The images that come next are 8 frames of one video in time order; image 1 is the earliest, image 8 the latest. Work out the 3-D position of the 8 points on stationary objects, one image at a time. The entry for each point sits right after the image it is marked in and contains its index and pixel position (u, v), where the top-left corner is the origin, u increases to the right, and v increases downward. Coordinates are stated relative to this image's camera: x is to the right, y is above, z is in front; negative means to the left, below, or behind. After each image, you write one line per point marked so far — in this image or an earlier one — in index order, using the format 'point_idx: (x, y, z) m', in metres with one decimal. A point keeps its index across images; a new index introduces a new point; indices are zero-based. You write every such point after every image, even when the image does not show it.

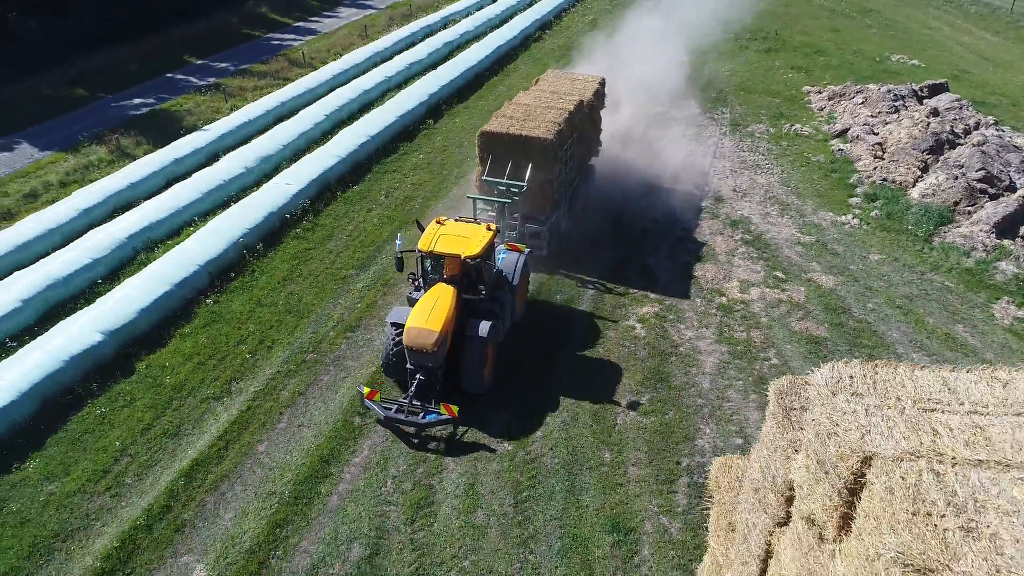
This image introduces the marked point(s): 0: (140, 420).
0: (-5.5, -1.9, +10.5) m
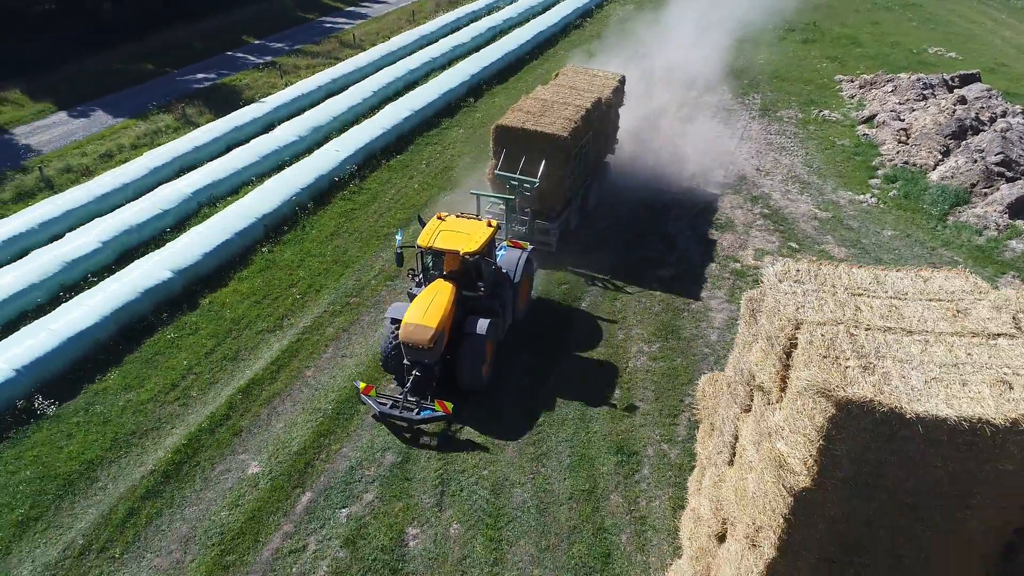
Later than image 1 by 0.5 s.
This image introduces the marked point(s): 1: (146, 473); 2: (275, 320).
0: (-5.1, -0.9, +11.9) m
1: (-4.9, -2.5, +9.6) m
2: (-4.2, -0.5, +12.5) m
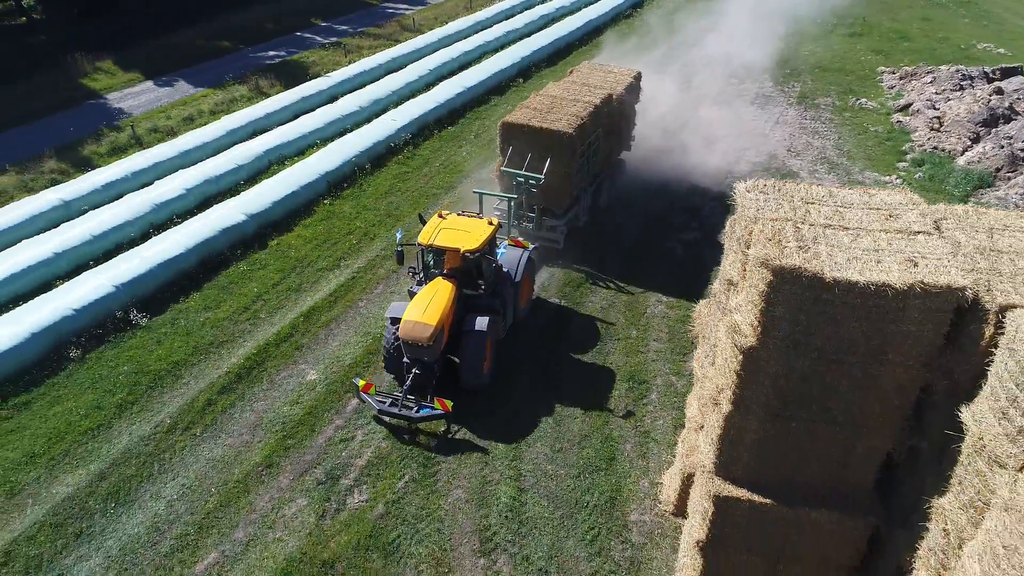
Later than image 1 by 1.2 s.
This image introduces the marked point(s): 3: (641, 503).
0: (-4.5, +0.2, +13.5) m
1: (-4.5, -1.3, +11.2) m
2: (-3.5, +0.6, +14.1) m
3: (+1.7, -2.8, +9.1) m
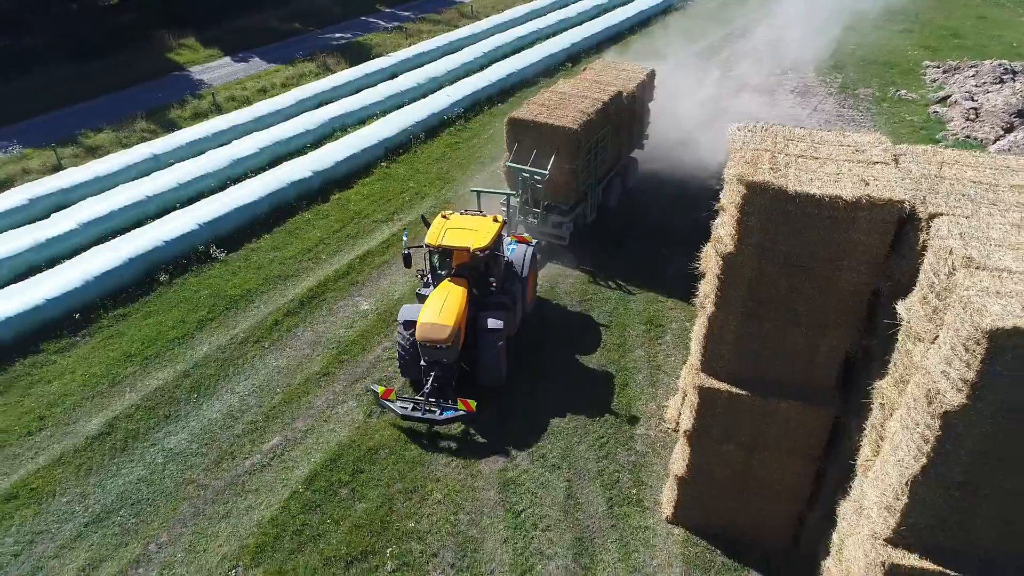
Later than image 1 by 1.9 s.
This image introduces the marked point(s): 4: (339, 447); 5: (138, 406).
0: (-3.8, +1.3, +15.1) m
1: (-4.0, -0.2, +12.8) m
2: (-2.7, +1.6, +15.6) m
3: (+2.0, -1.9, +10.3) m
4: (-2.4, -2.2, +9.9) m
5: (-5.5, -1.7, +10.5) m
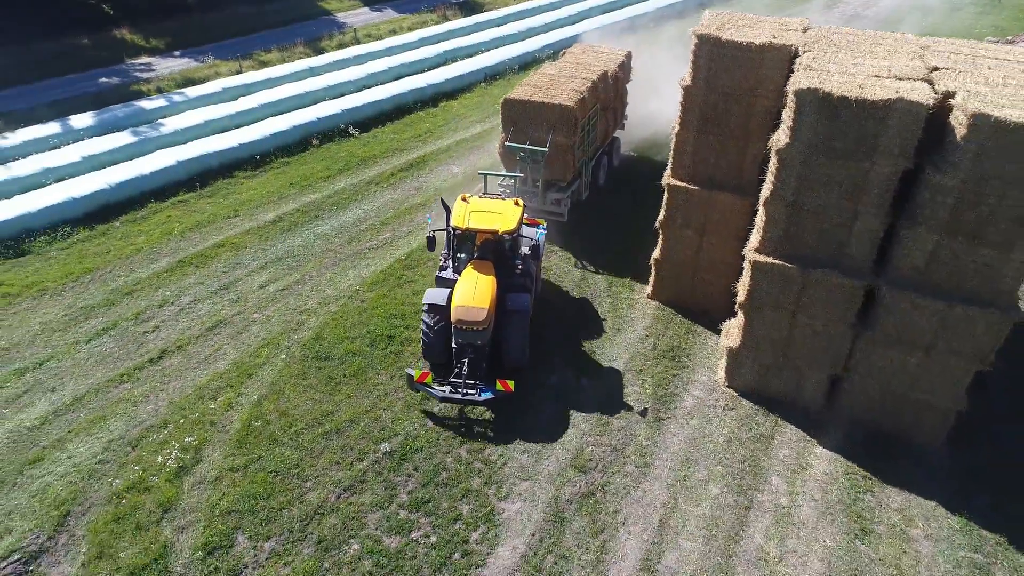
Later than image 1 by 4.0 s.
0: (-2.0, +4.6, +19.6) m
1: (-2.7, +3.1, +17.4) m
2: (-0.9, +4.8, +19.9) m
3: (+2.7, +0.8, +14.1) m
4: (-1.7, +0.9, +14.2) m
5: (-4.6, +1.7, +15.3) m
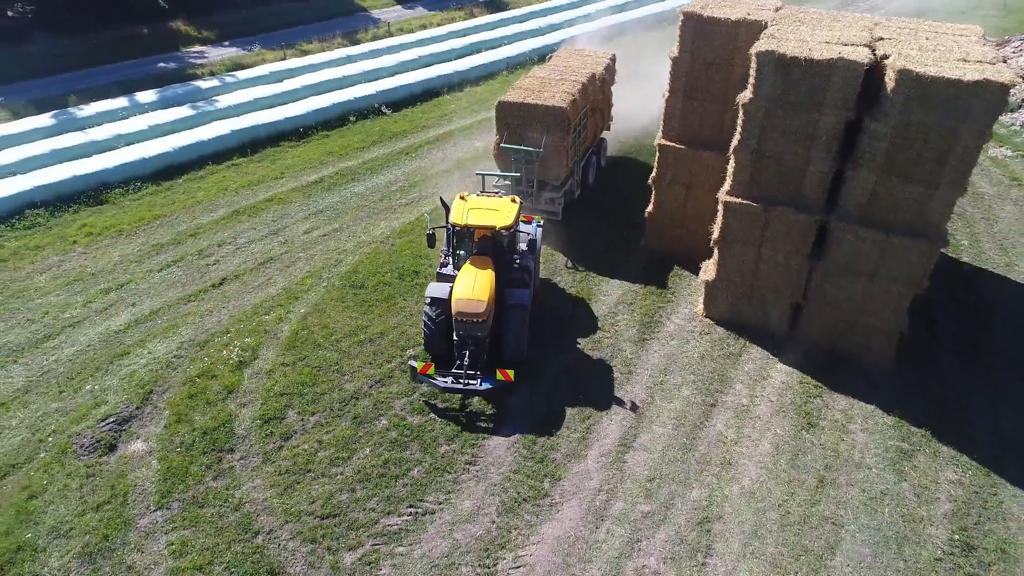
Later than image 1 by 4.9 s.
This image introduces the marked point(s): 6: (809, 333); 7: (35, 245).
0: (-1.5, +5.5, +21.5) m
1: (-2.2, +4.1, +19.3) m
2: (-0.3, +5.7, +21.8) m
3: (+3.0, +1.8, +15.8) m
4: (-1.4, +2.0, +16.1) m
5: (-4.3, +2.8, +17.3) m
6: (+4.9, -0.7, +11.8) m
7: (-9.5, +0.9, +14.2) m
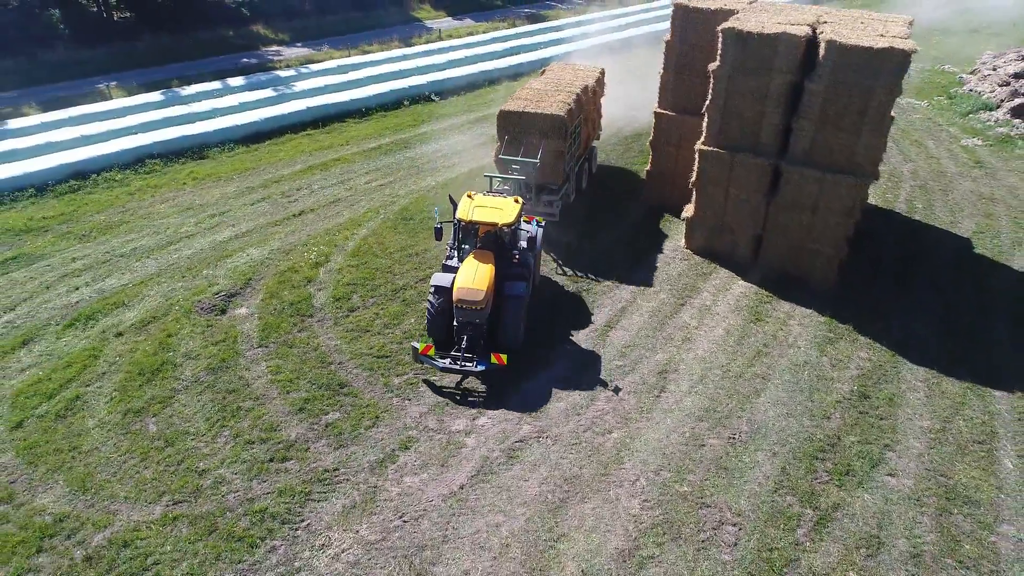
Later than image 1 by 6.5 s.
0: (-0.4, +6.7, +24.8) m
1: (-1.3, +5.4, +22.6) m
2: (+0.8, +6.8, +25.1) m
3: (+3.7, +3.0, +18.8) m
4: (-0.7, +3.3, +19.3) m
5: (-3.5, +4.2, +20.7) m
6: (+5.3, +0.6, +14.6) m
7: (-9.0, +2.6, +17.9) m
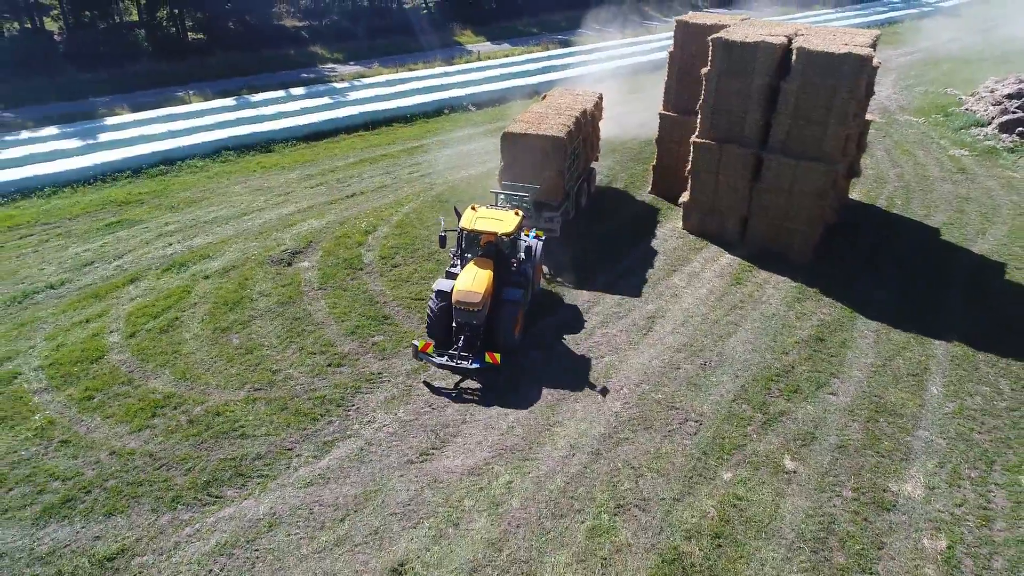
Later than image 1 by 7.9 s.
0: (+0.8, +7.0, +27.6) m
1: (-0.3, +5.8, +25.4) m
2: (+2.0, +7.1, +27.8) m
3: (+4.4, +3.4, +21.2) m
4: (+0.1, +3.9, +22.0) m
5: (-2.6, +4.8, +23.5) m
6: (+5.7, +1.2, +16.8) m
7: (-8.3, +3.4, +20.9) m
